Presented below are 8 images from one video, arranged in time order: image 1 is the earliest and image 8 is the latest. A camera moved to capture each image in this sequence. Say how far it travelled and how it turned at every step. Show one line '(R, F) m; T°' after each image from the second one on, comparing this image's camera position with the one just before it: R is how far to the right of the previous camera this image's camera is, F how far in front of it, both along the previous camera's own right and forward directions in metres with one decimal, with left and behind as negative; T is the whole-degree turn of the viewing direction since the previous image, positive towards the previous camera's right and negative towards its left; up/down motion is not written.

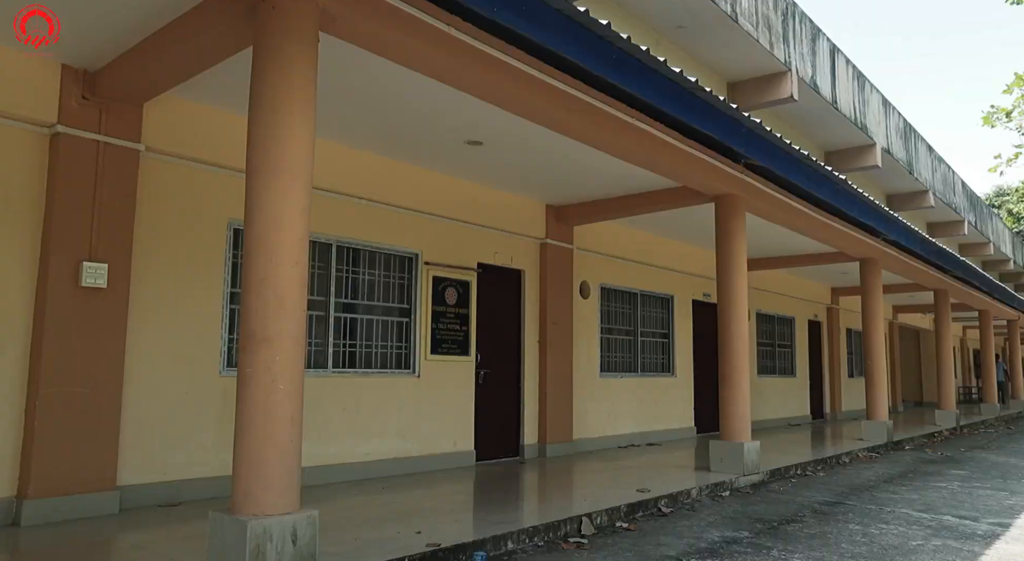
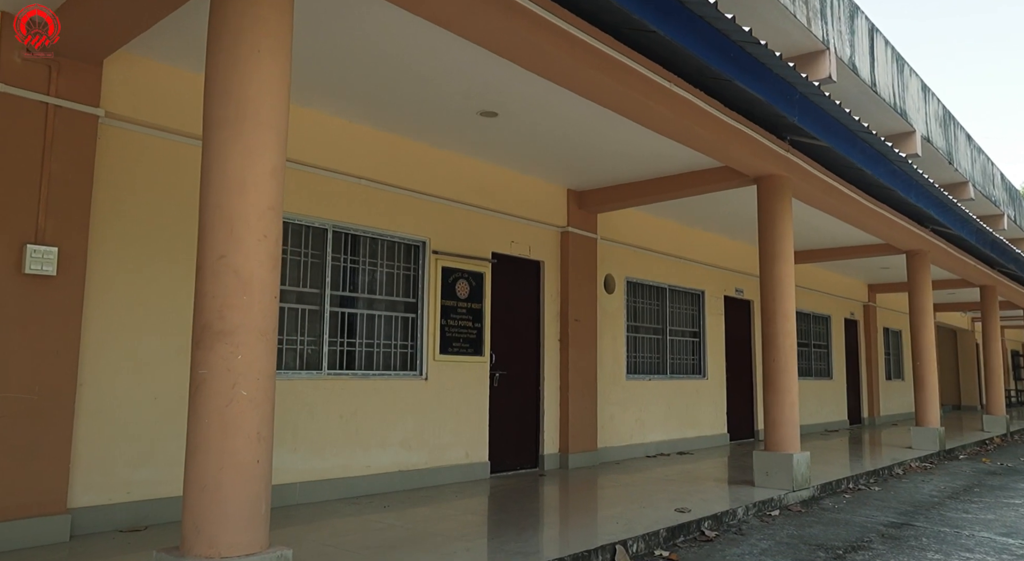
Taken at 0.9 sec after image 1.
(0.0, +0.8) m; -1°
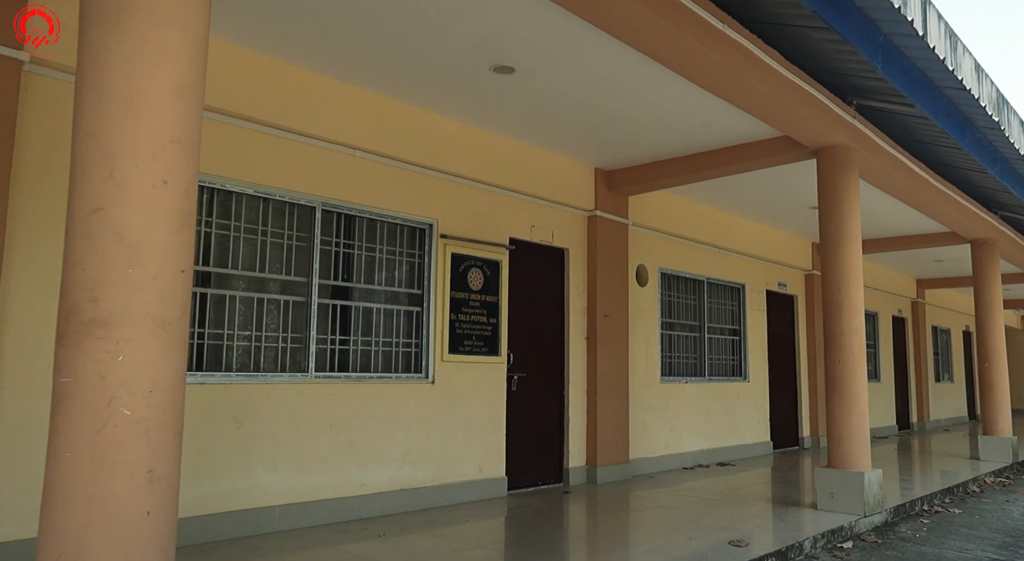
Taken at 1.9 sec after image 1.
(0.0, +0.9) m; -2°
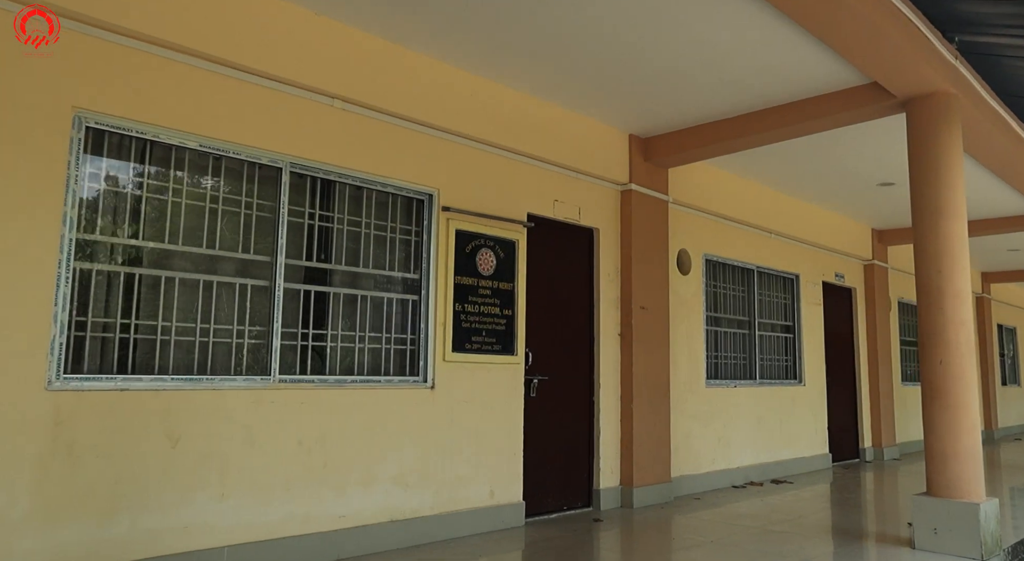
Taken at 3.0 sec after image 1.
(+0.1, +1.1) m; -2°
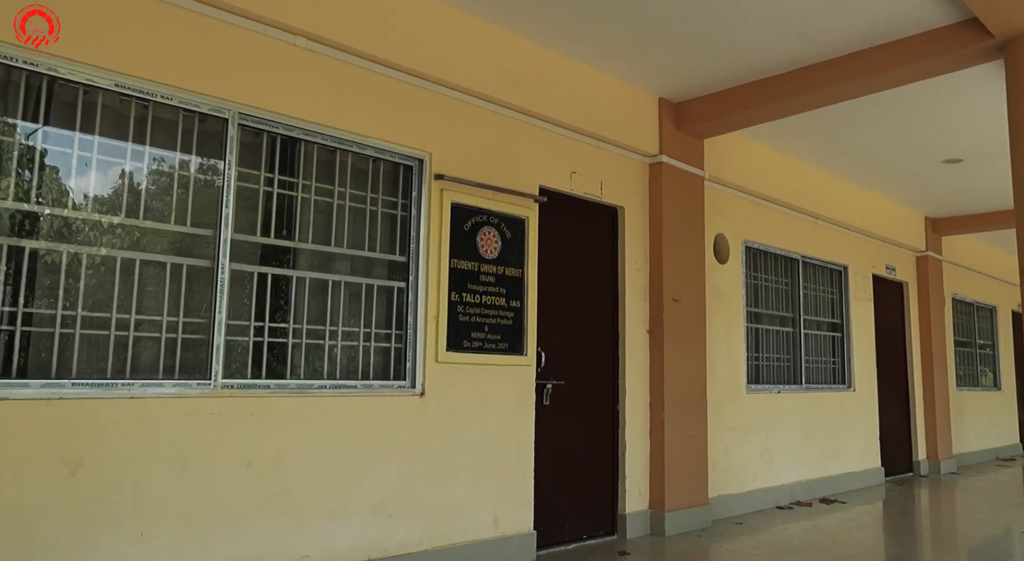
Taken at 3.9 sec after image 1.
(+0.1, +0.9) m; -1°
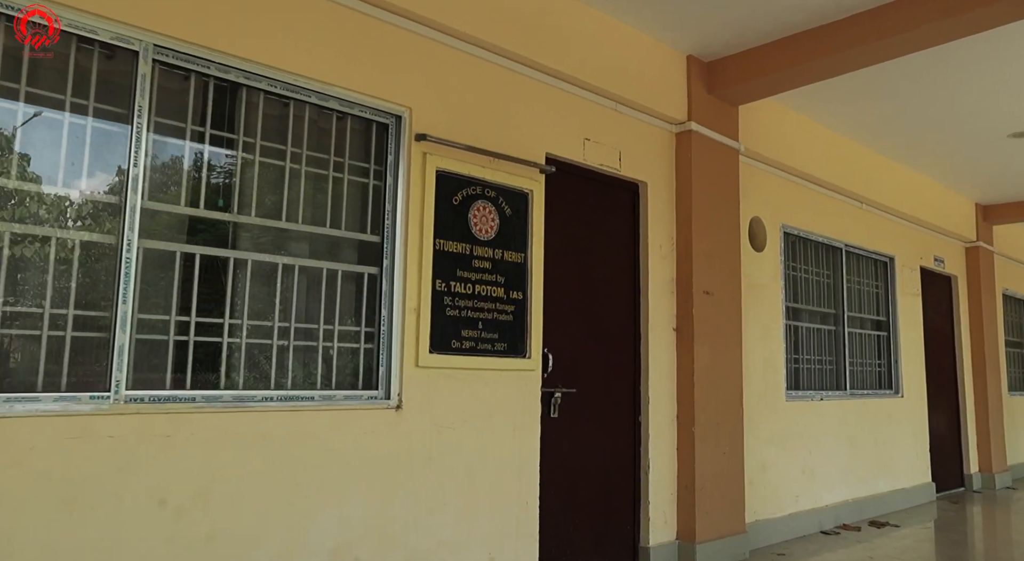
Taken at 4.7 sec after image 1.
(+0.1, +0.8) m; -1°
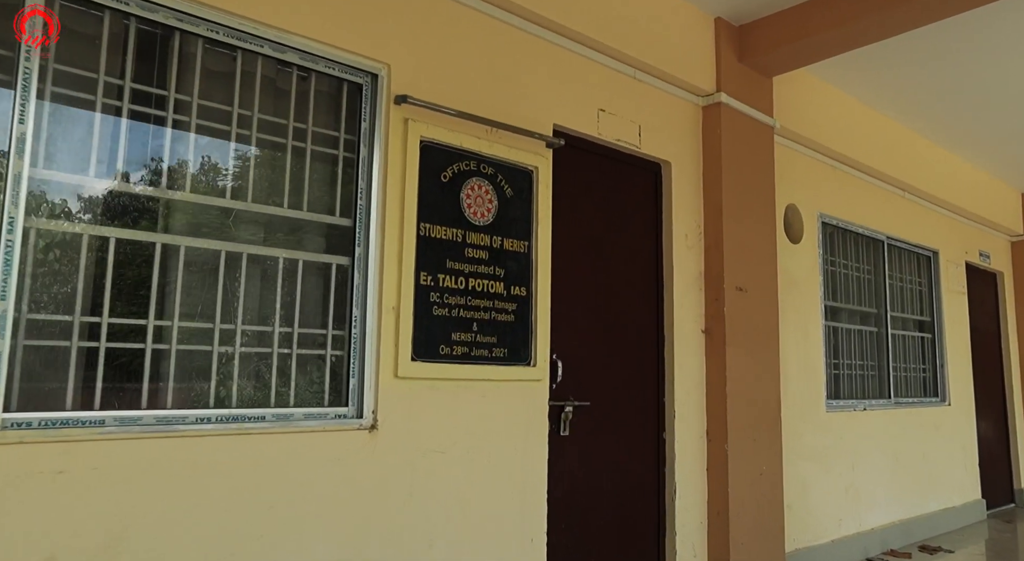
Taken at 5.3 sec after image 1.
(0.0, +0.6) m; -1°
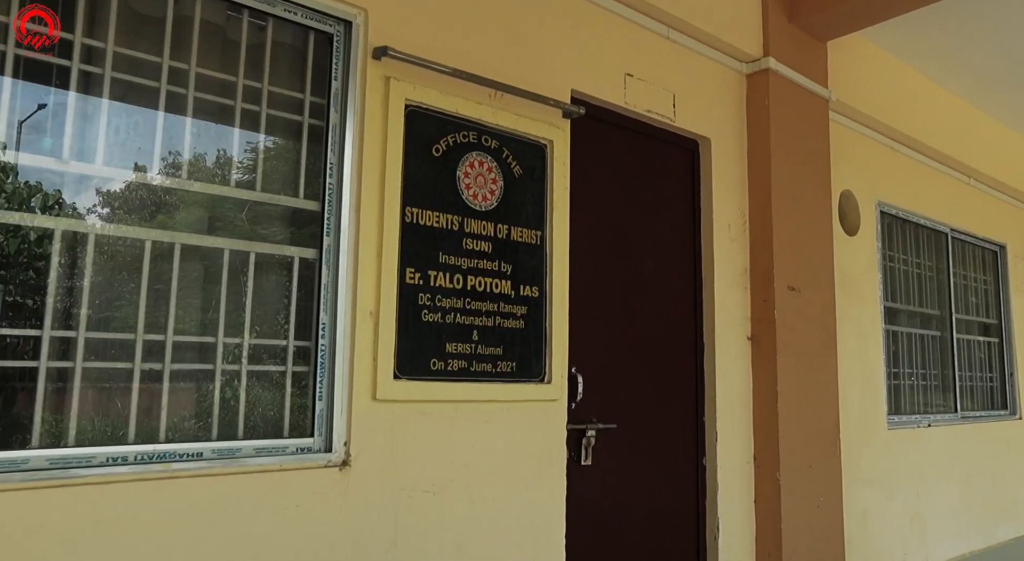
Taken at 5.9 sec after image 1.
(0.0, +0.5) m; -2°
